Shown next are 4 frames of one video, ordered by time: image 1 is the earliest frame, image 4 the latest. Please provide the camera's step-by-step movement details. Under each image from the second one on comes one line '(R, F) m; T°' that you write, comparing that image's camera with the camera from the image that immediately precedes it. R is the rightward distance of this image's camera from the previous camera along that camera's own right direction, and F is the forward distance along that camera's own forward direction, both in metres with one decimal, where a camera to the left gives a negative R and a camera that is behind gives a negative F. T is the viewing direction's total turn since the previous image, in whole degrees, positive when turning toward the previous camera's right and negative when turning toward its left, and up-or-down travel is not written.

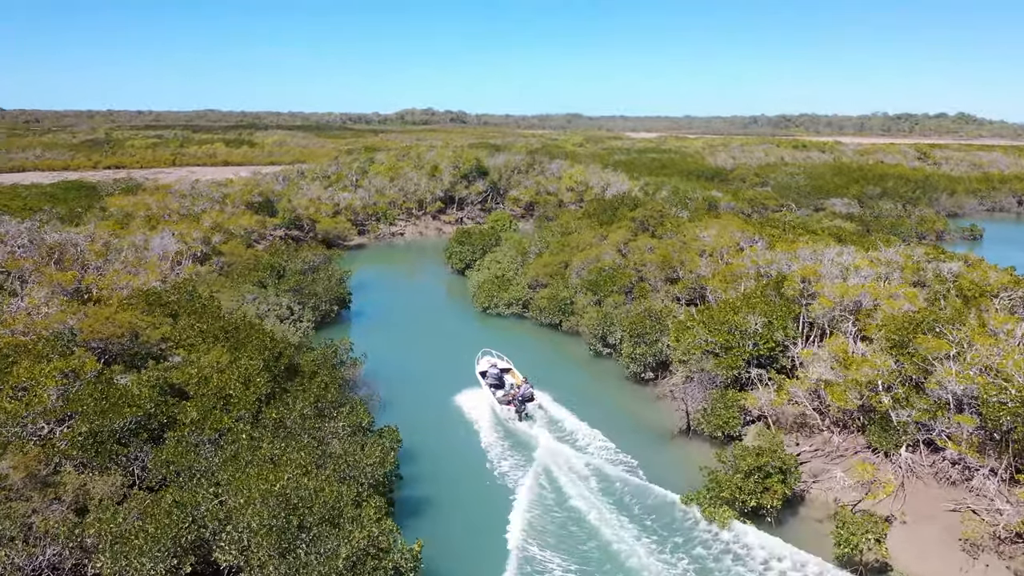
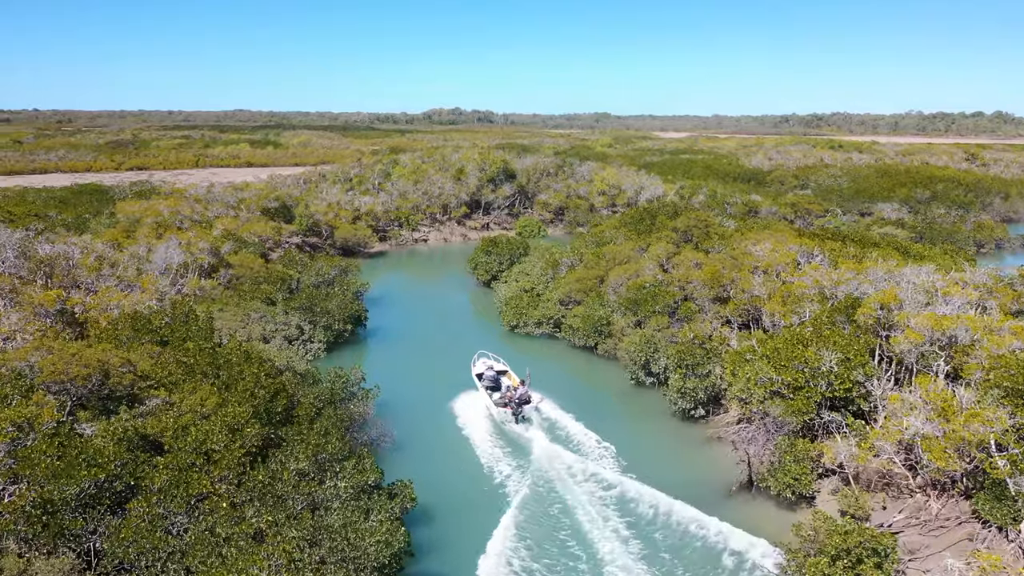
(-0.2, +3.6) m; -2°
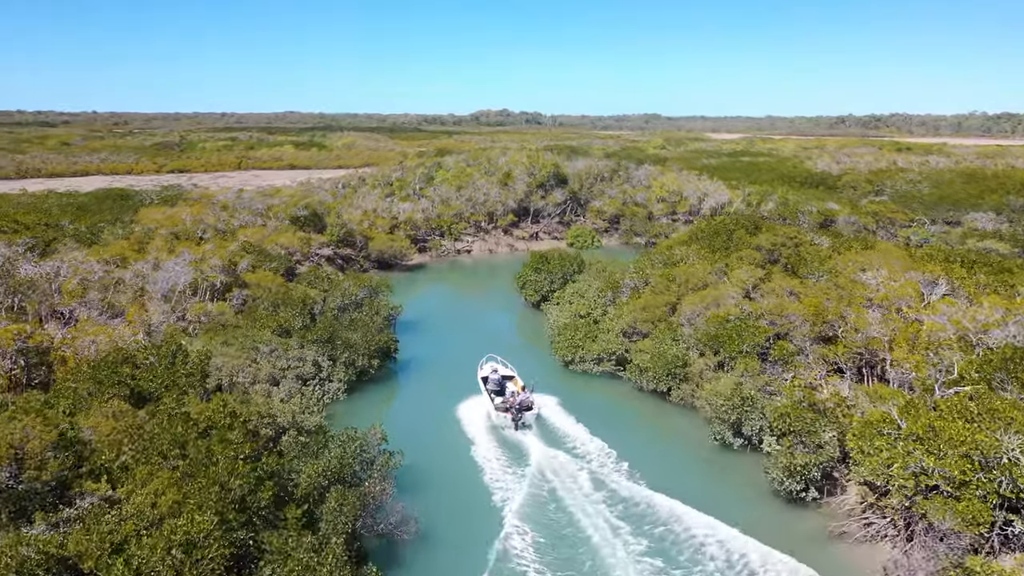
(-0.3, +5.7) m; -3°
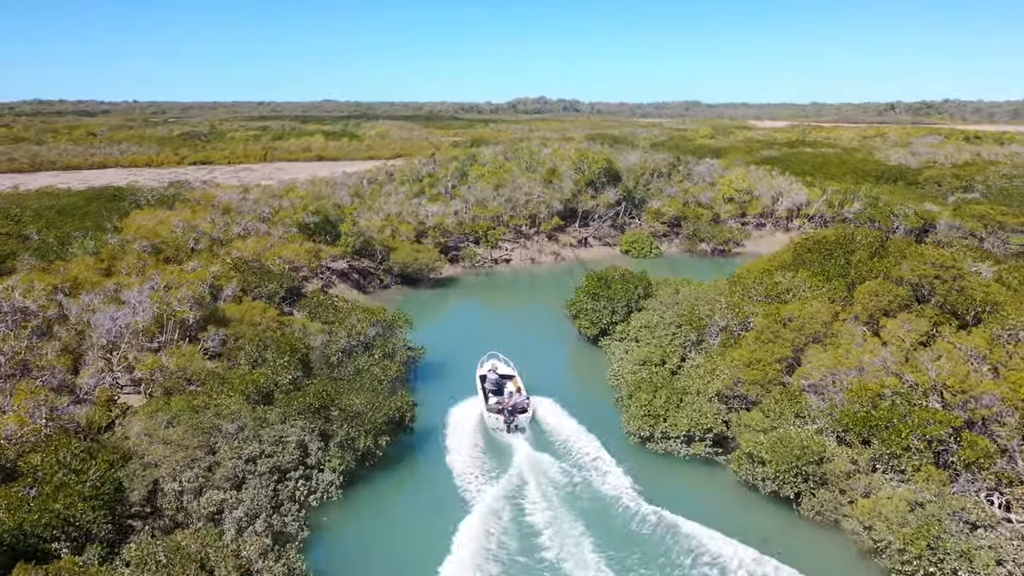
(-0.7, +8.5) m; -2°
